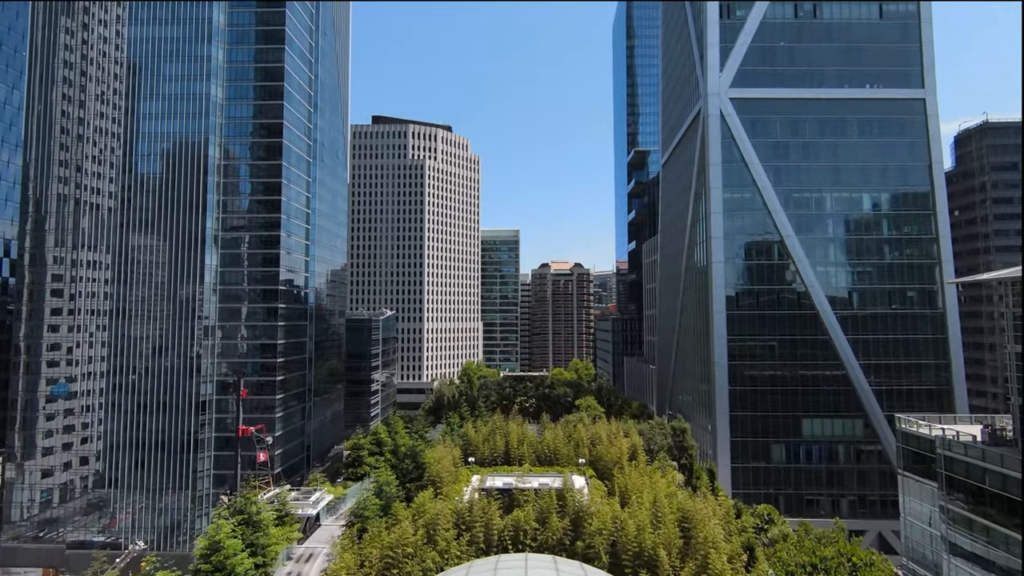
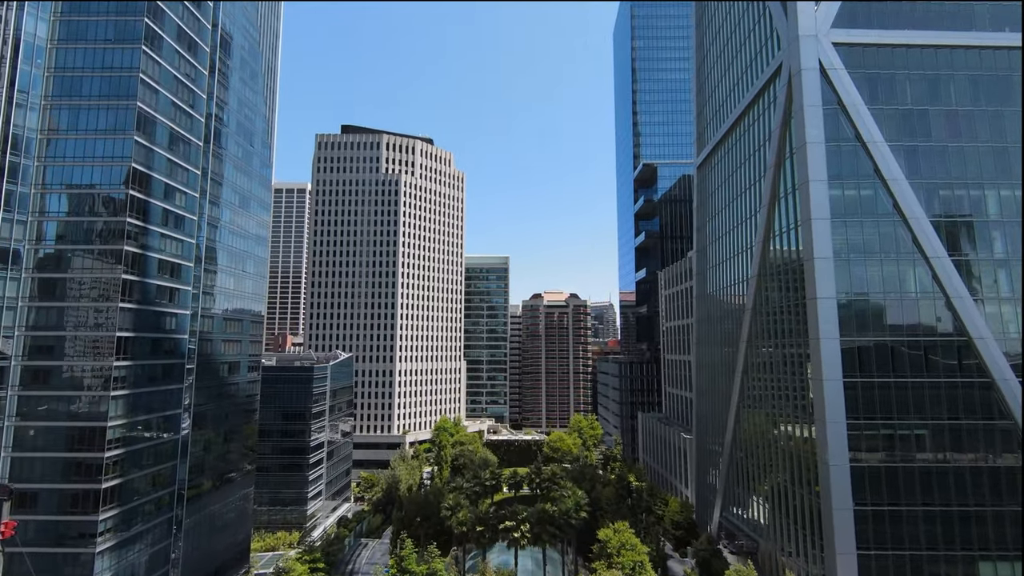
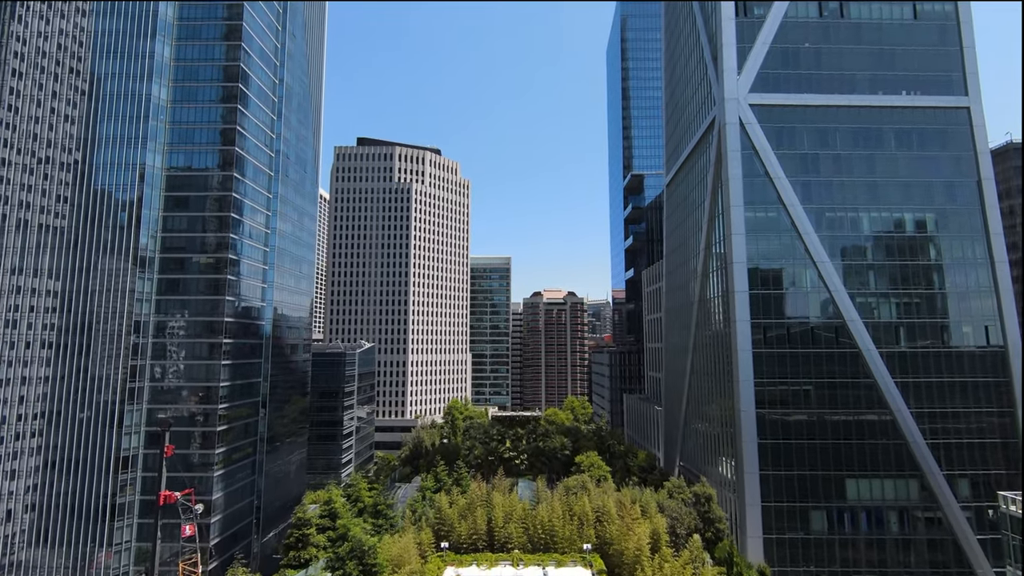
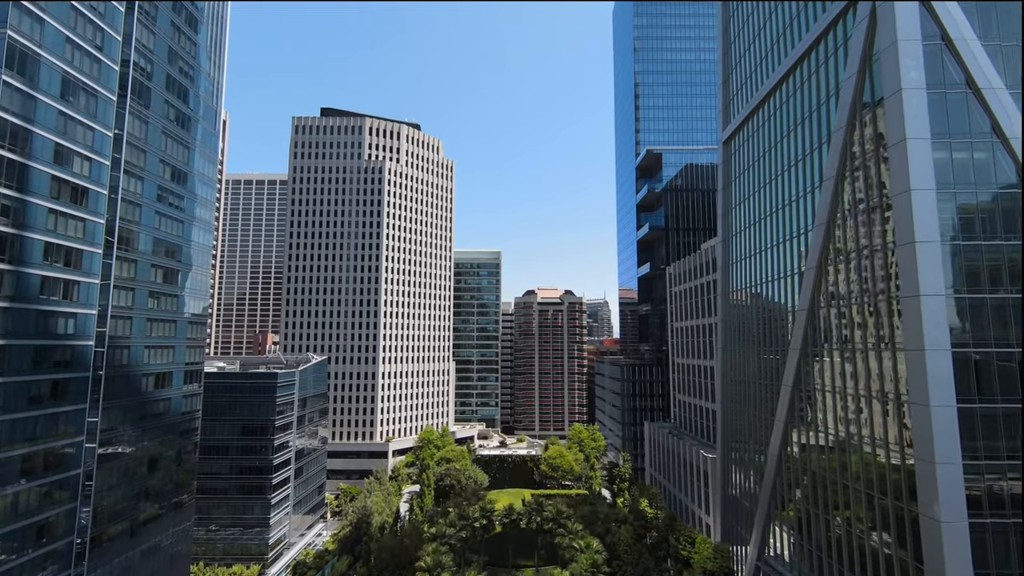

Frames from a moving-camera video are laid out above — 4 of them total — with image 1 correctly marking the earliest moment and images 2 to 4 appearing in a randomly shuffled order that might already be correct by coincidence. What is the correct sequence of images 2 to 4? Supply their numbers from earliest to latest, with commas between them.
3, 2, 4
